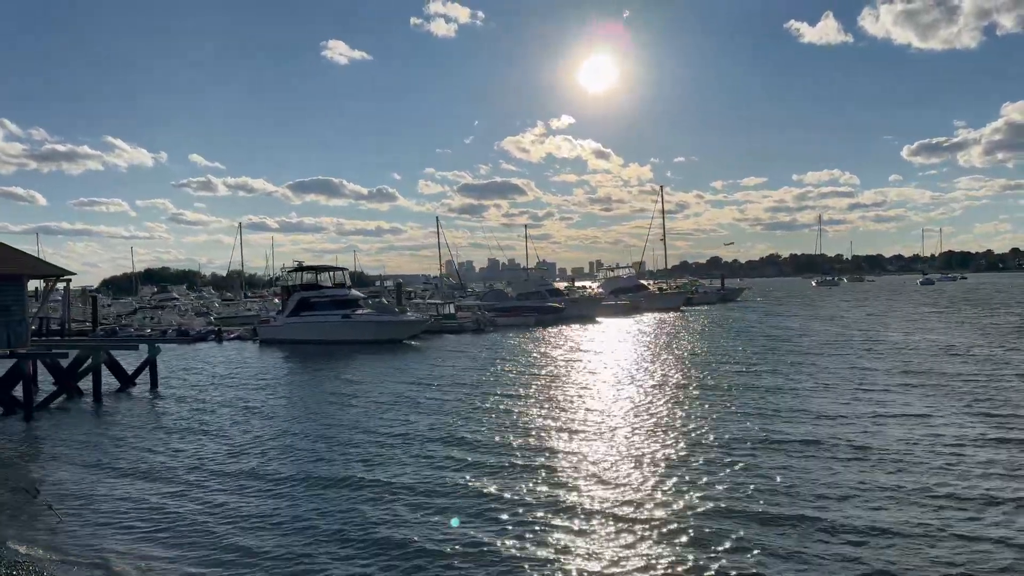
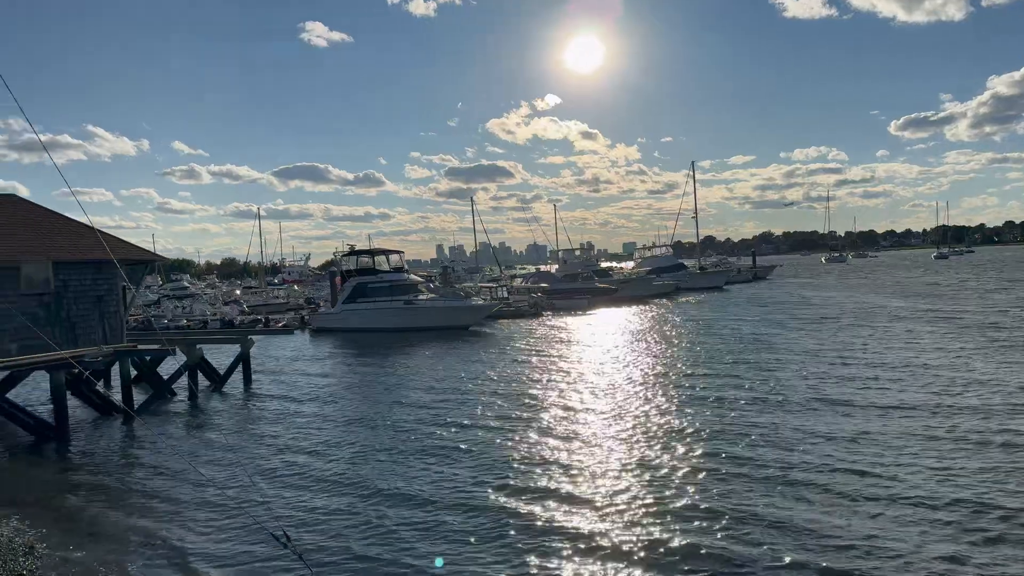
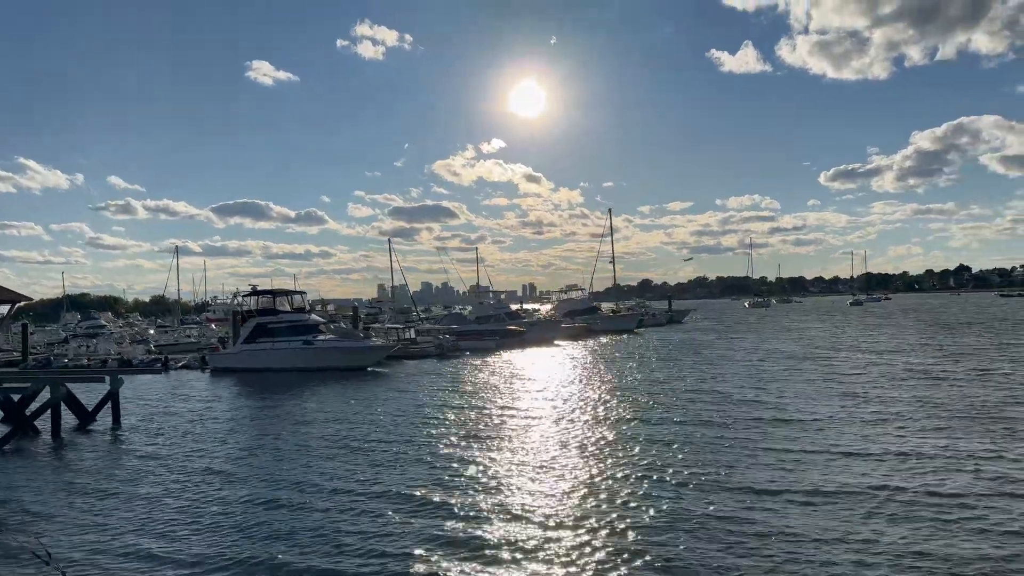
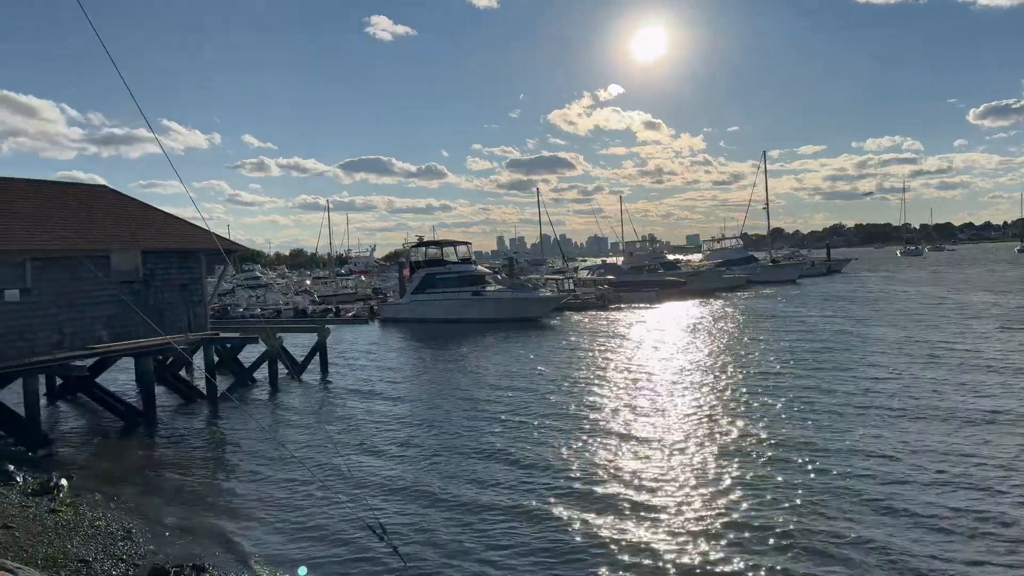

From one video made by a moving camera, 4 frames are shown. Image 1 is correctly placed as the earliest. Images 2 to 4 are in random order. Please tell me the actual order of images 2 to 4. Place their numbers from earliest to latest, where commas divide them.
3, 2, 4
